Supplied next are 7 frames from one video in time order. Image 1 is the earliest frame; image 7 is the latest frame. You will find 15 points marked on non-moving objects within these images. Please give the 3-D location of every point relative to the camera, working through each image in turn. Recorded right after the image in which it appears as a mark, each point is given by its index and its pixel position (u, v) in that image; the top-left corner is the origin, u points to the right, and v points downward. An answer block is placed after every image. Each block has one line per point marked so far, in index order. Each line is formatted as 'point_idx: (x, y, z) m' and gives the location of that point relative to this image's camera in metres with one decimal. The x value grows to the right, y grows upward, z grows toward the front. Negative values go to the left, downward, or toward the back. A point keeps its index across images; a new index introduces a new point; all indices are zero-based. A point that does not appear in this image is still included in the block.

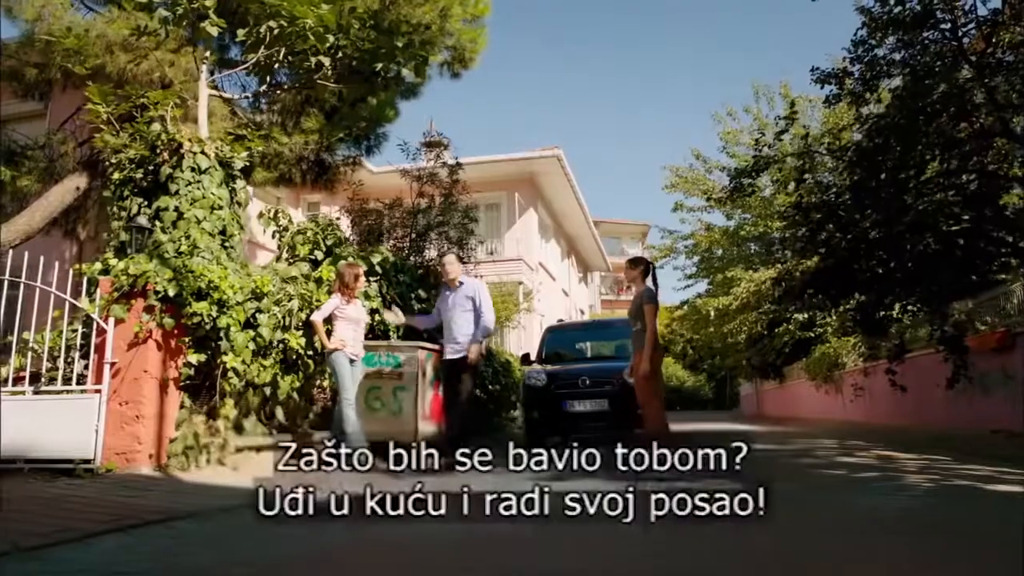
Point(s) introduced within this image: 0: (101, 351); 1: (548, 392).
0: (-2.9, -0.4, +6.4) m
1: (+0.4, -1.0, +9.0) m
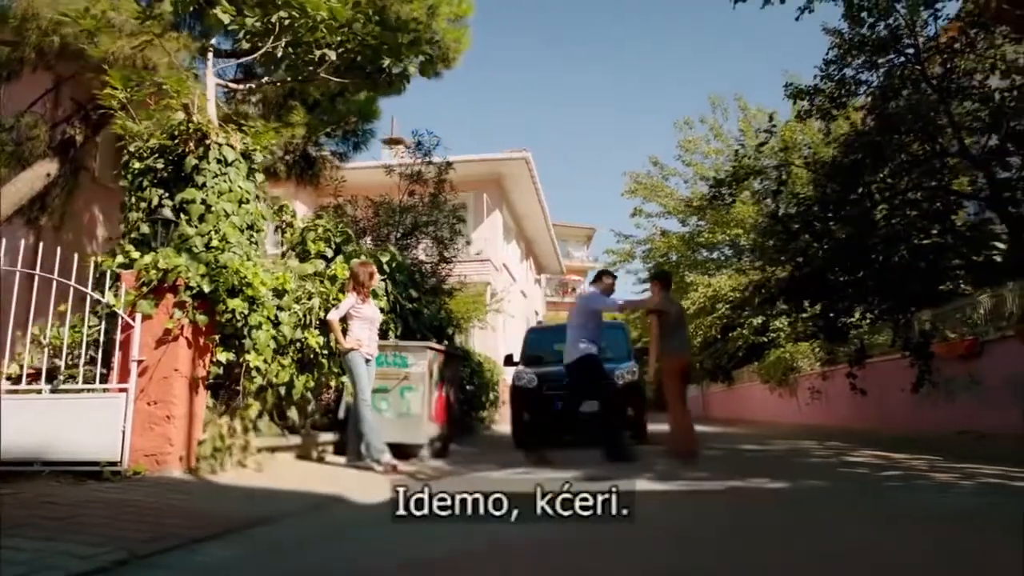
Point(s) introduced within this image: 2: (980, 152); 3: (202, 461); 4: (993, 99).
0: (-2.6, -0.4, +6.1) m
1: (+0.3, -1.1, +9.1) m
2: (+4.9, +1.5, +9.7) m
3: (-2.1, -1.2, +6.1) m
4: (+5.0, +2.0, +9.7) m
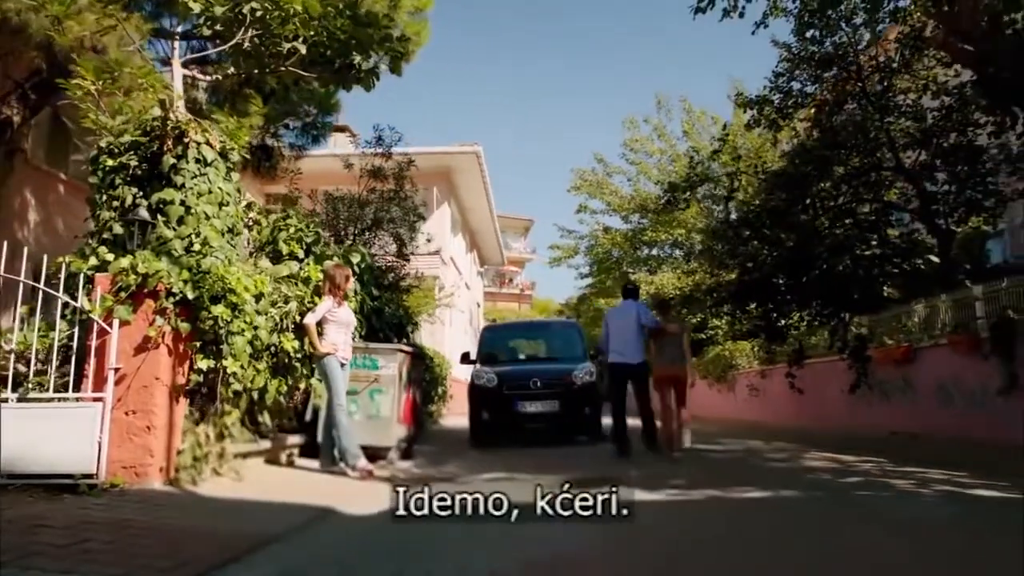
0: (-2.7, -0.4, +5.9) m
1: (-0.1, -1.1, +9.1) m
2: (+4.5, +1.4, +10.2) m
3: (-2.2, -1.2, +6.0) m
4: (+4.6, +1.9, +10.2) m
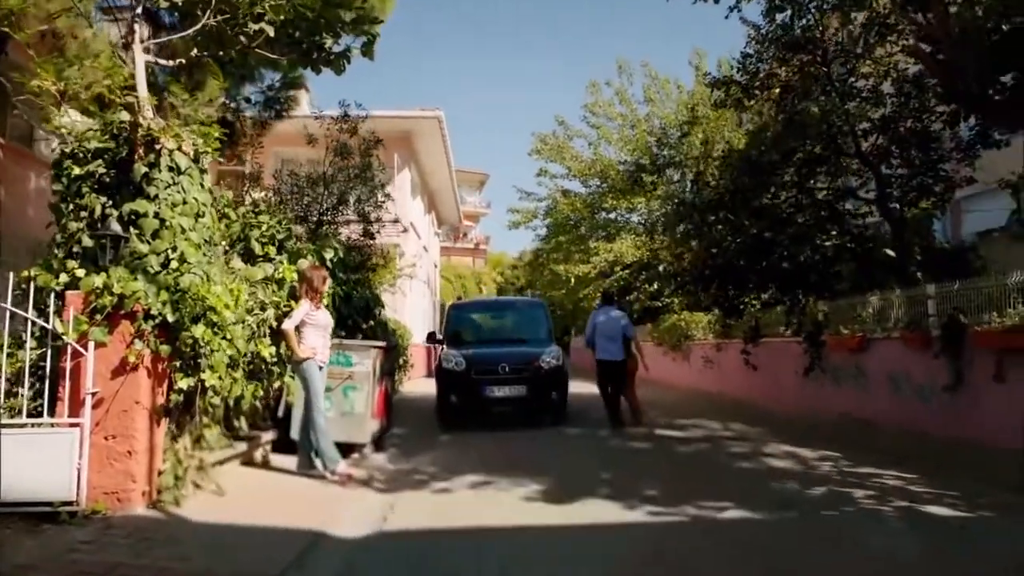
0: (-2.7, -0.6, +5.7) m
1: (-0.5, -0.9, +9.2) m
2: (+4.1, +1.6, +10.4) m
3: (-2.3, -1.4, +5.9) m
4: (+4.2, +2.1, +10.3) m
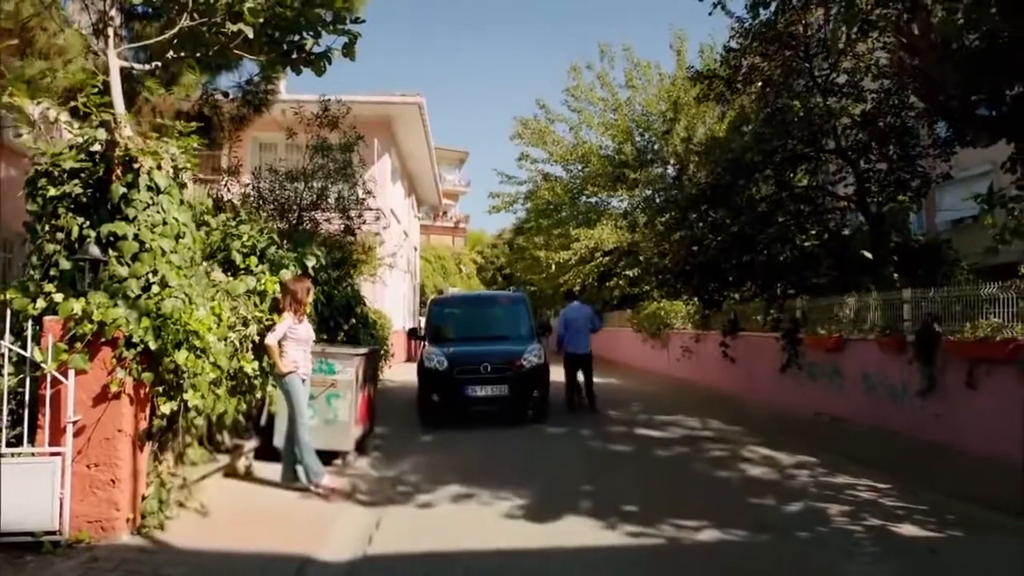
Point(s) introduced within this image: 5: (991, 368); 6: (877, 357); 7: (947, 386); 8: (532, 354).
0: (-2.8, -0.7, +5.6) m
1: (-0.7, -0.9, +9.2) m
2: (+3.9, +1.6, +10.4) m
3: (-2.4, -1.5, +5.9) m
4: (+4.0, +2.2, +10.3) m
5: (+4.0, -0.7, +7.6) m
6: (+3.7, -0.7, +9.1) m
7: (+3.9, -0.9, +8.1) m
8: (+0.2, -0.7, +9.4) m
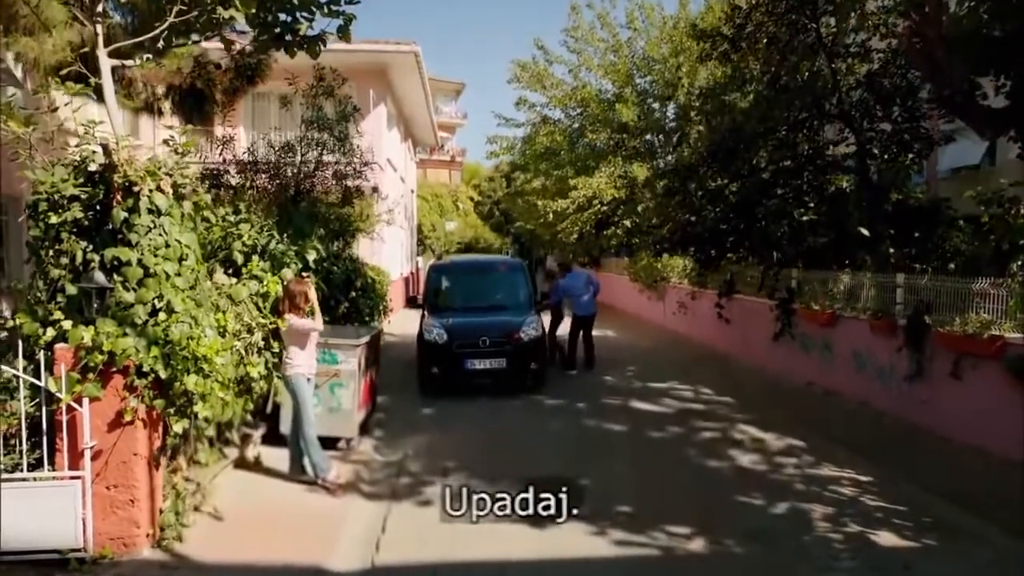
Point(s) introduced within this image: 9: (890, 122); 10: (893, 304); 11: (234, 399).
0: (-2.8, -0.9, +5.8) m
1: (-0.7, -0.6, +9.4) m
2: (+3.9, +2.0, +10.3) m
3: (-2.4, -1.7, +6.2) m
4: (+4.0, +2.5, +10.1) m
5: (+4.0, -0.6, +7.8) m
6: (+3.7, -0.5, +9.3) m
7: (+3.9, -0.8, +8.4) m
8: (+0.2, -0.4, +9.6) m
9: (+4.4, +1.9, +10.4) m
10: (+3.8, -0.1, +8.9) m
11: (-2.1, -0.8, +6.9) m
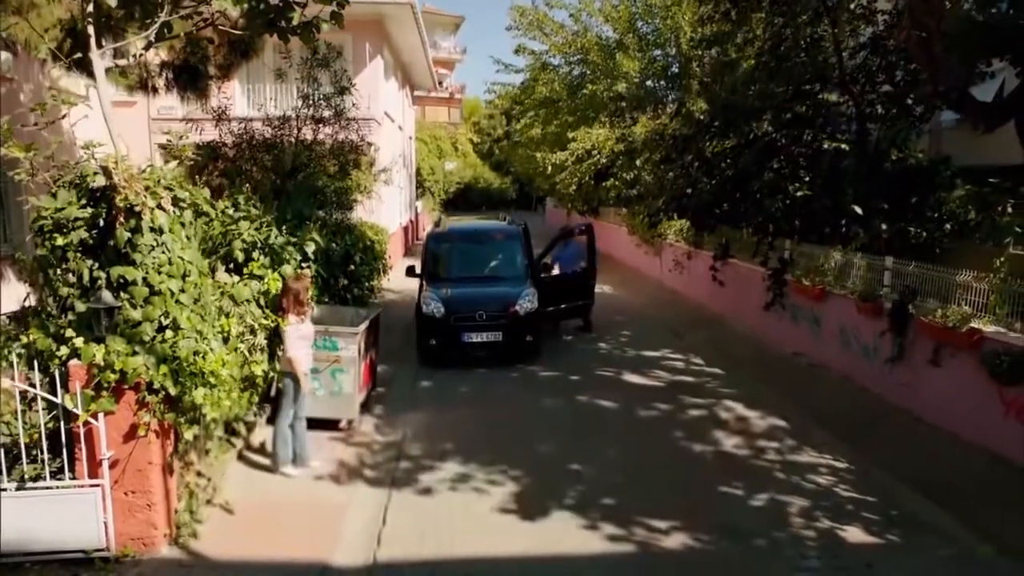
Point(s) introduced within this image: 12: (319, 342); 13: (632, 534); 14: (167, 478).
0: (-2.9, -1.1, +6.2) m
1: (-0.7, -0.4, +9.7) m
2: (+3.8, +2.3, +10.2) m
3: (-2.5, -1.8, +6.7) m
4: (+4.0, +2.8, +10.0) m
5: (+4.0, -0.6, +8.1) m
6: (+3.7, -0.2, +9.6) m
7: (+3.9, -0.7, +8.7) m
8: (+0.2, -0.1, +9.9) m
9: (+4.3, +2.2, +10.3) m
10: (+3.8, +0.1, +9.1) m
11: (-2.2, -0.9, +7.2) m
12: (-1.7, -0.5, +8.1) m
13: (+1.0, -1.9, +6.9) m
14: (-2.5, -1.4, +6.5) m
